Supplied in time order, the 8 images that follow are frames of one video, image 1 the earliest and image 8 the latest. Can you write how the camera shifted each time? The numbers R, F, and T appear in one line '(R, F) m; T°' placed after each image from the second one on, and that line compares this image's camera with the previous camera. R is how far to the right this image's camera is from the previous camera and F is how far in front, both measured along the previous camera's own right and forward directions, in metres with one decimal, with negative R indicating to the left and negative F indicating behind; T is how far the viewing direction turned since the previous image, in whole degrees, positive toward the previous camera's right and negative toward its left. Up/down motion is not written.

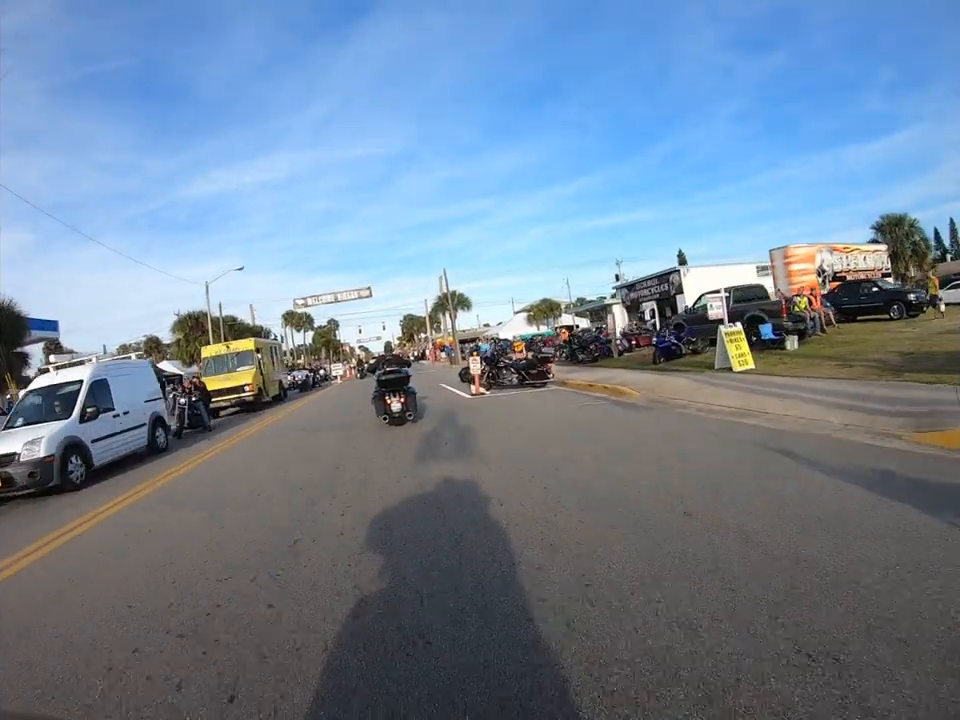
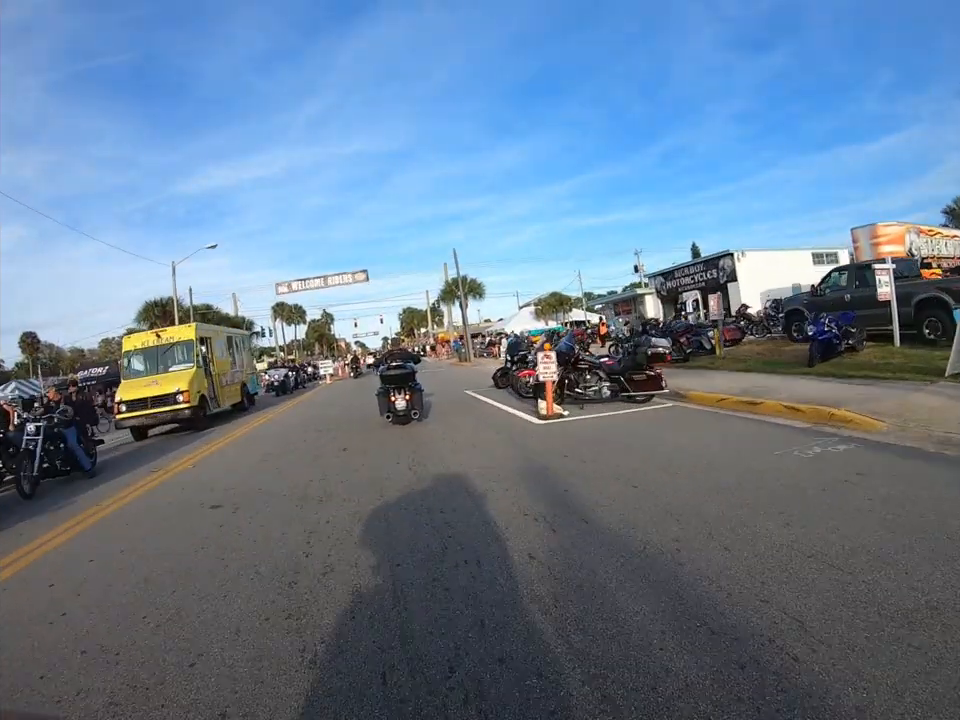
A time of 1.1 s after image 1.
(-1.0, +5.8) m; 0°
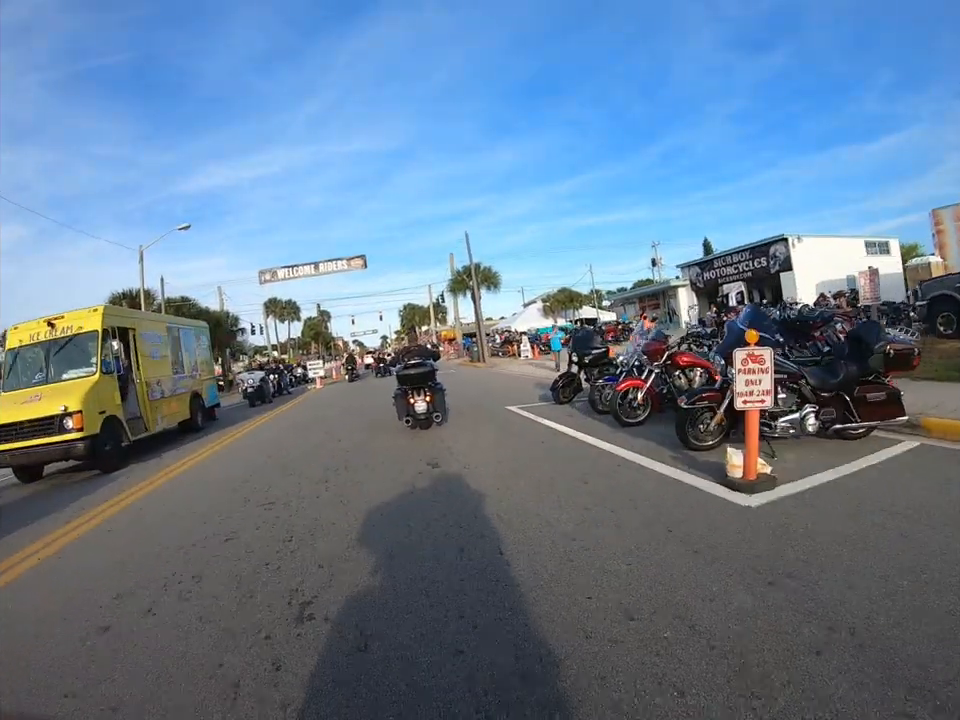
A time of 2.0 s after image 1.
(-0.7, +3.9) m; 0°
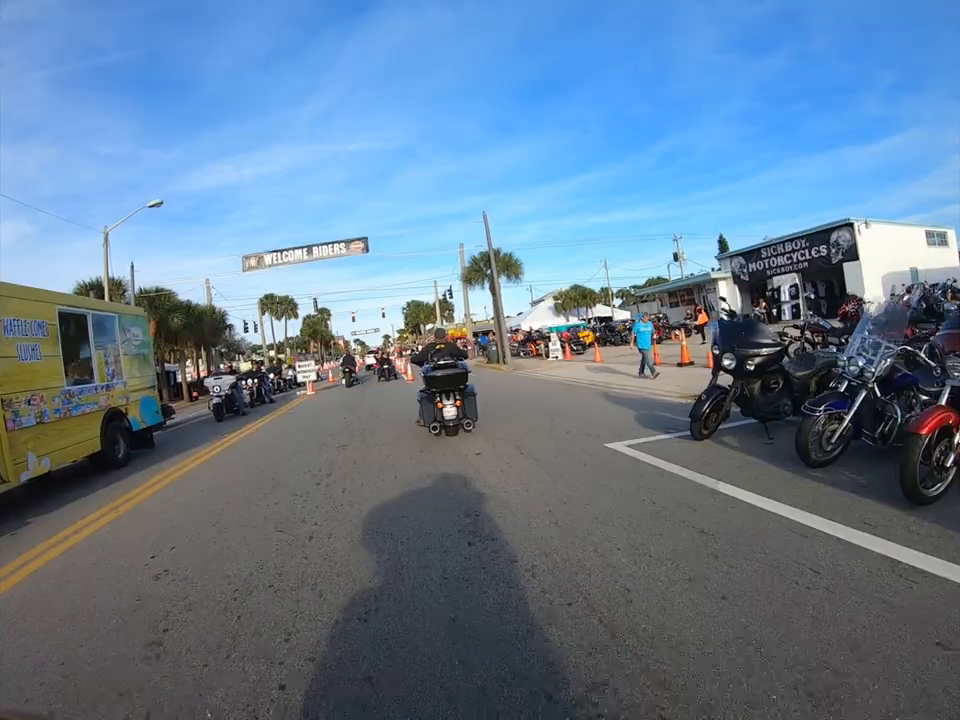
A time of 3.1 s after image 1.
(-0.6, +3.3) m; 0°
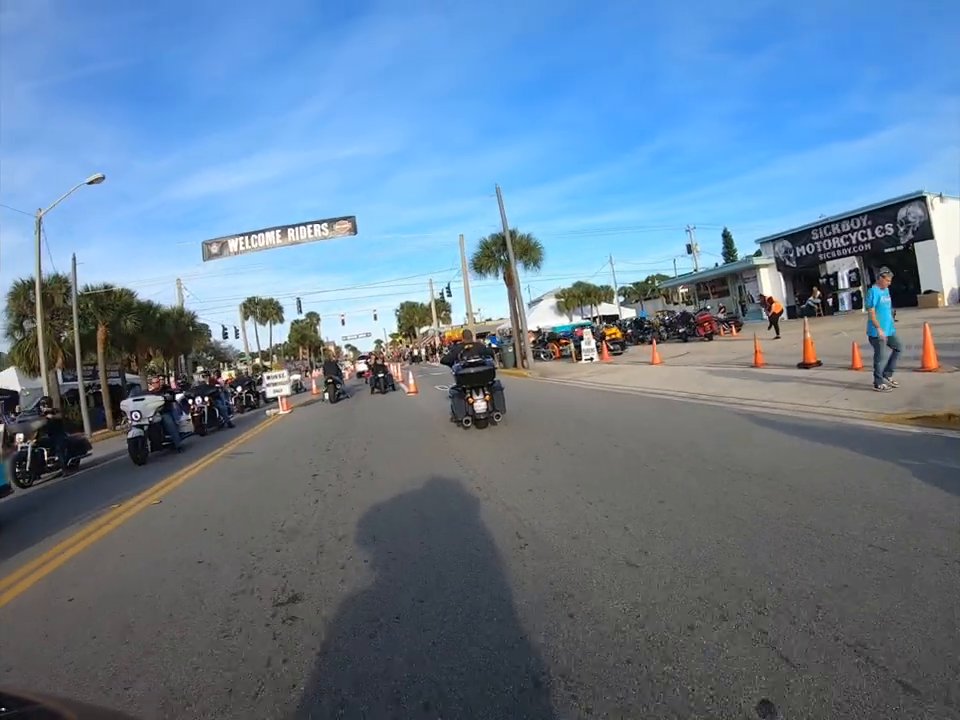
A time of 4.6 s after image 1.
(-0.5, +3.3) m; +1°
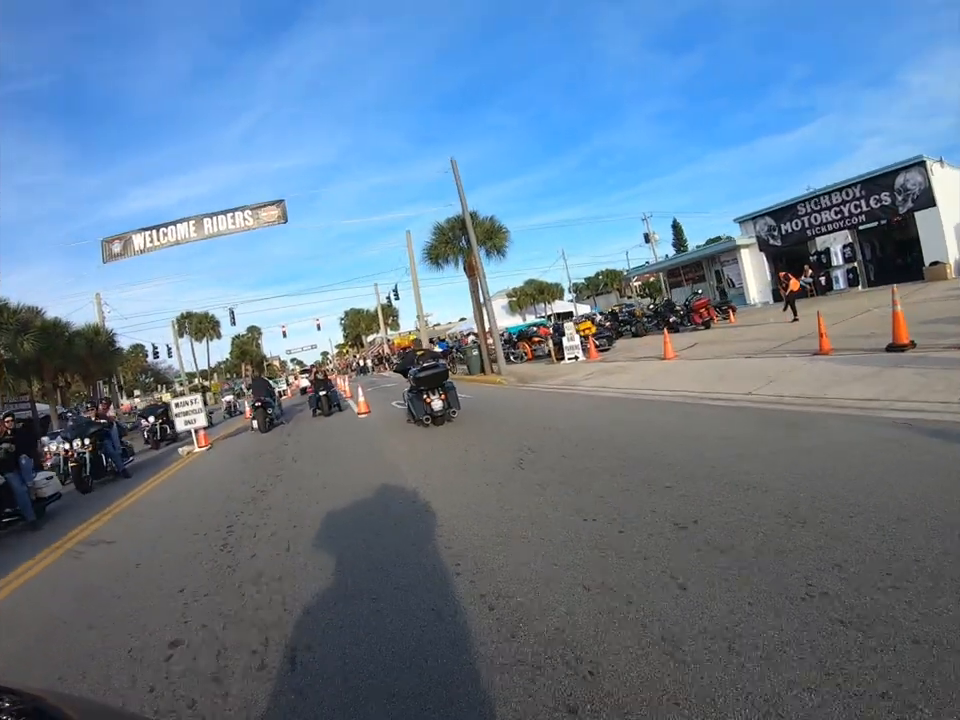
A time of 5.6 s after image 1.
(-0.3, +2.2) m; +4°
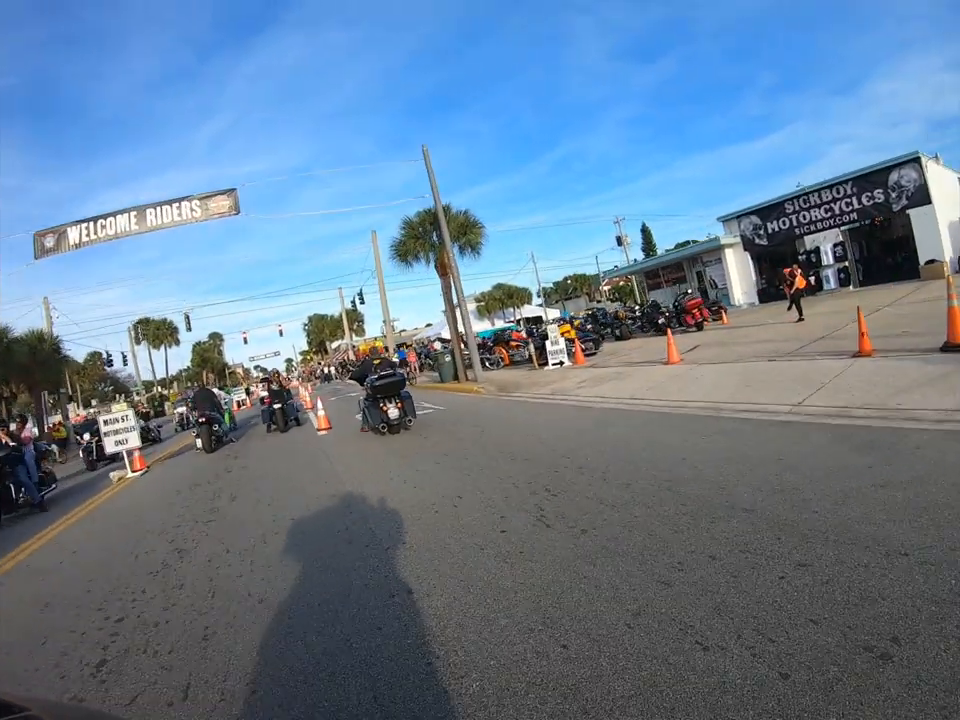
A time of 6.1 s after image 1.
(-0.2, +1.0) m; +3°
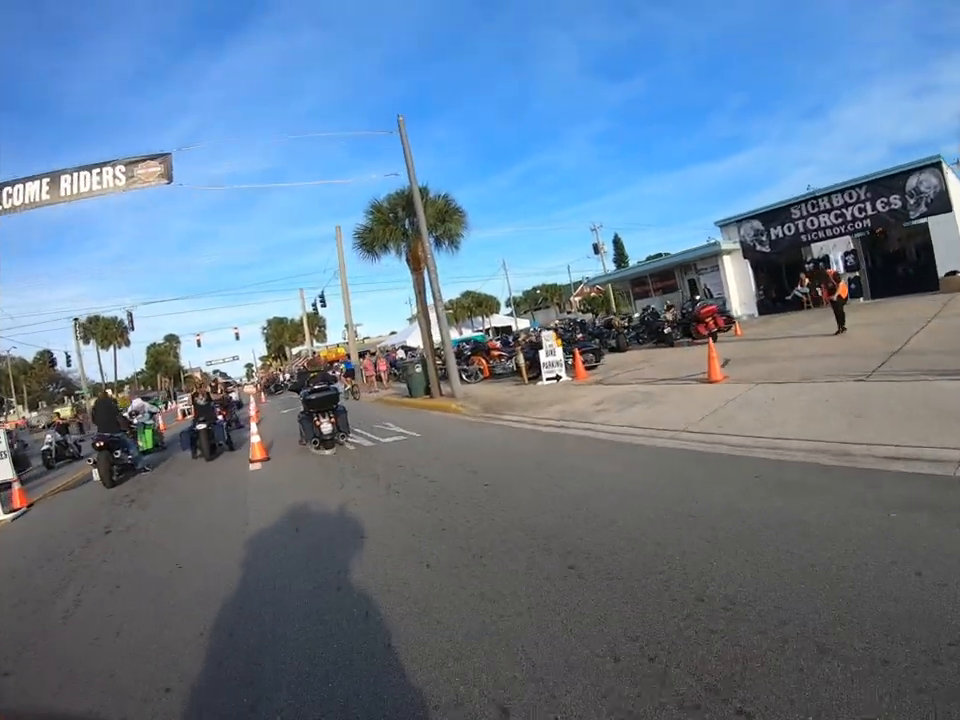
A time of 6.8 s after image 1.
(-0.2, +1.6) m; +3°
